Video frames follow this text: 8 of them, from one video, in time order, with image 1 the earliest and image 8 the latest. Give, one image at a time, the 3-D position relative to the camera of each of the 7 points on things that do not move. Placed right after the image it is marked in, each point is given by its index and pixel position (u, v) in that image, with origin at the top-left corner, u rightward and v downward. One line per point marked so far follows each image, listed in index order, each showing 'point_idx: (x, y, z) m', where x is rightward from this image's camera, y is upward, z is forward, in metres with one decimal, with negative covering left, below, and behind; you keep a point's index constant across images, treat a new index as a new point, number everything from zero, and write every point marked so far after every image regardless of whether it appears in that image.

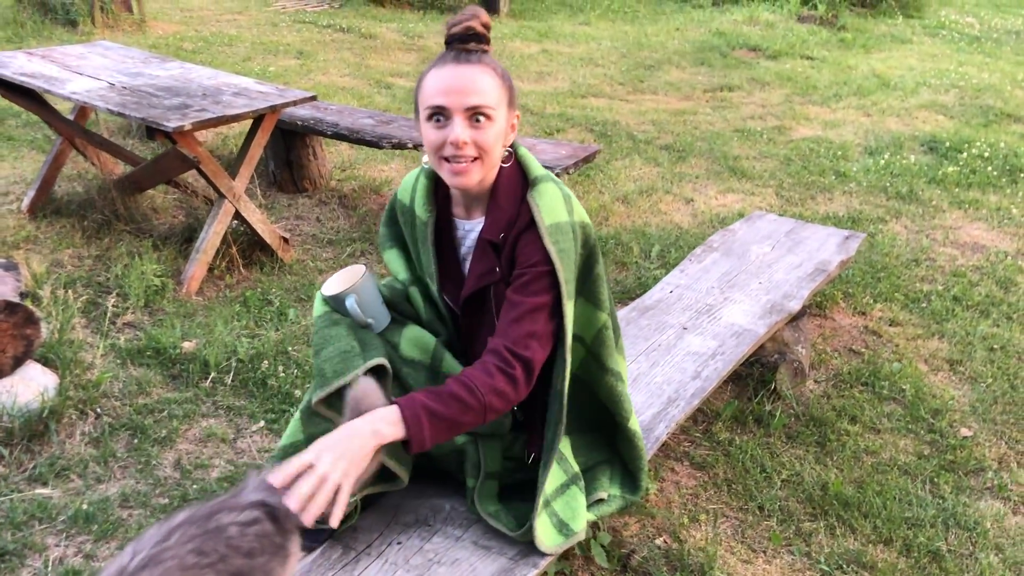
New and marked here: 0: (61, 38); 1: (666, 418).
0: (-3.8, +2.1, +7.9) m
1: (+0.4, -0.3, +2.2) m
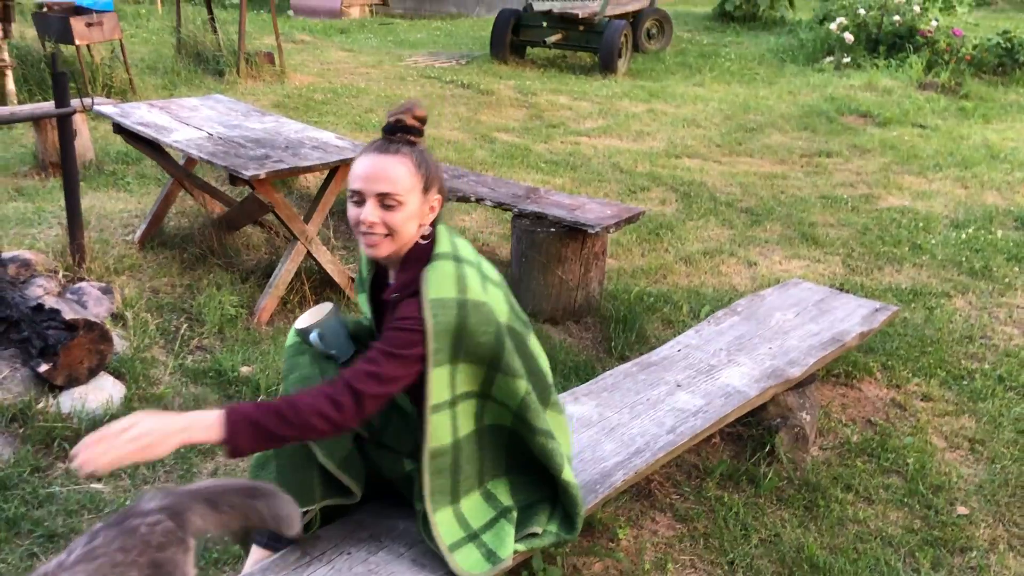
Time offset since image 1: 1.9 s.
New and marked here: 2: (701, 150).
0: (-2.8, +1.9, +8.7) m
1: (+0.3, -0.4, +2.4) m
2: (+1.5, +1.1, +7.2) m
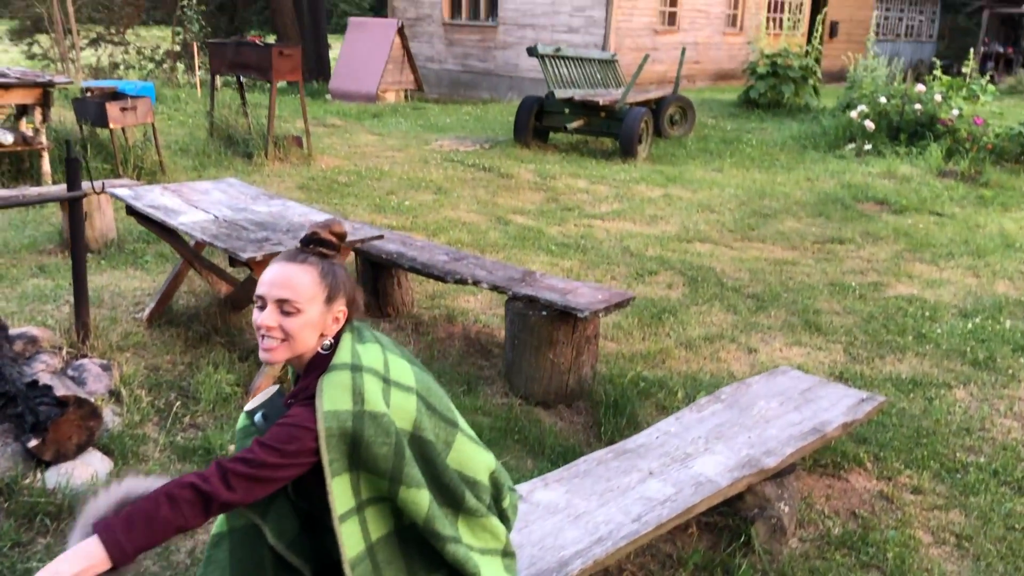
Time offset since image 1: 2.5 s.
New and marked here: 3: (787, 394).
0: (-2.6, +1.1, +9.0) m
1: (+0.2, -0.7, +2.4) m
2: (+1.6, +0.4, +7.3) m
3: (+1.0, -0.4, +3.4) m
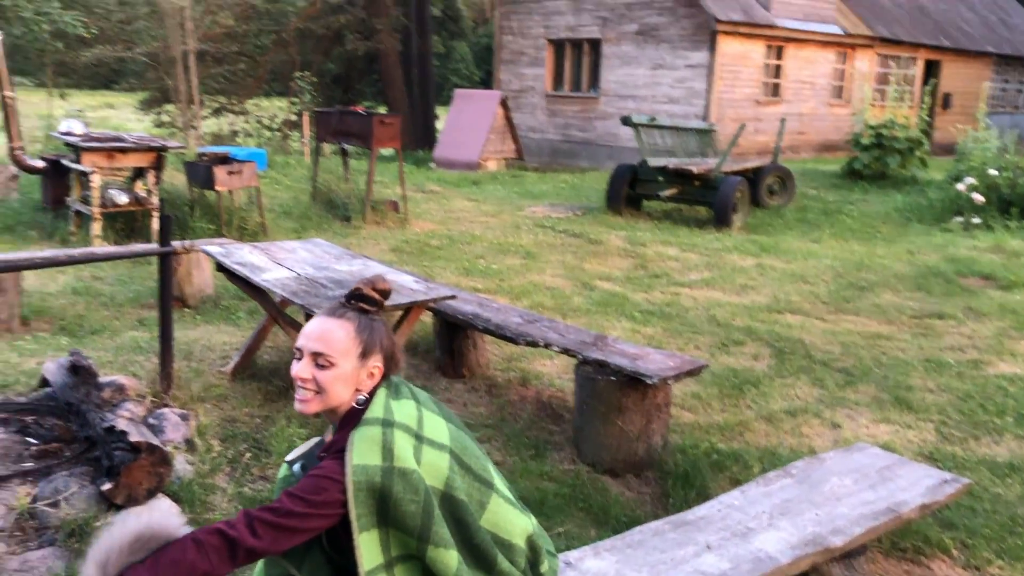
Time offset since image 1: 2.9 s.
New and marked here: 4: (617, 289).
0: (-1.8, +0.6, +9.2) m
1: (+0.3, -0.8, +2.3) m
2: (+2.2, -0.1, +7.1) m
3: (+1.2, -0.6, +3.3) m
4: (+0.8, 0.0, +7.5) m
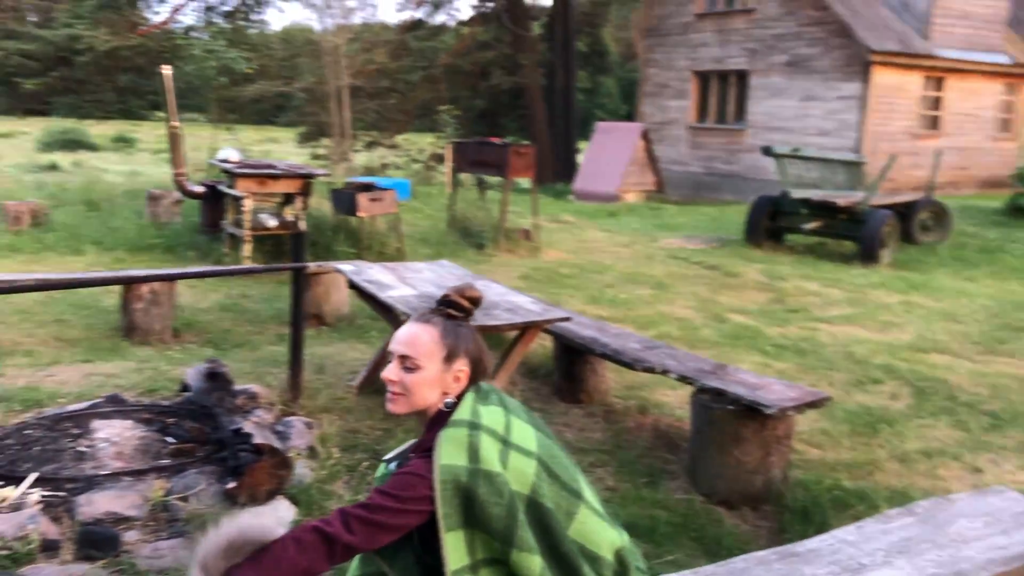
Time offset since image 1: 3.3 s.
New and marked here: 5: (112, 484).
0: (-0.4, +0.3, +9.4) m
1: (+0.5, -0.9, +2.2) m
2: (+3.1, -0.4, +6.7) m
3: (+1.6, -0.7, +3.1) m
4: (+1.8, -0.3, +7.3) m
5: (-1.5, -0.7, +3.4) m
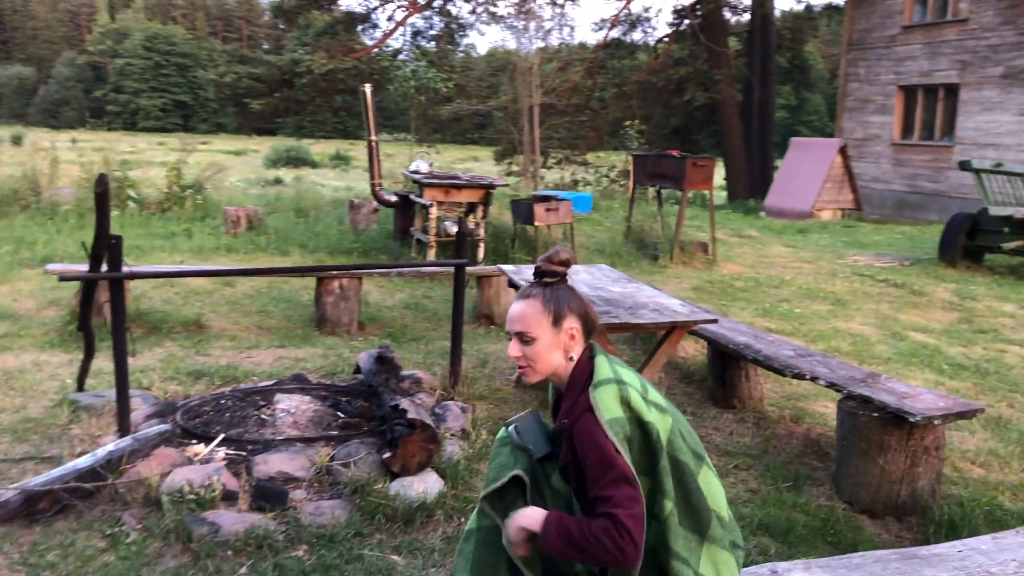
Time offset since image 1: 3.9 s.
0: (+1.3, +0.2, +9.6) m
1: (+0.7, -0.8, +2.3) m
2: (+4.2, -0.6, +6.1) m
3: (+2.0, -0.8, +2.9) m
4: (+3.1, -0.4, +7.0) m
5: (-0.9, -0.7, +3.9) m
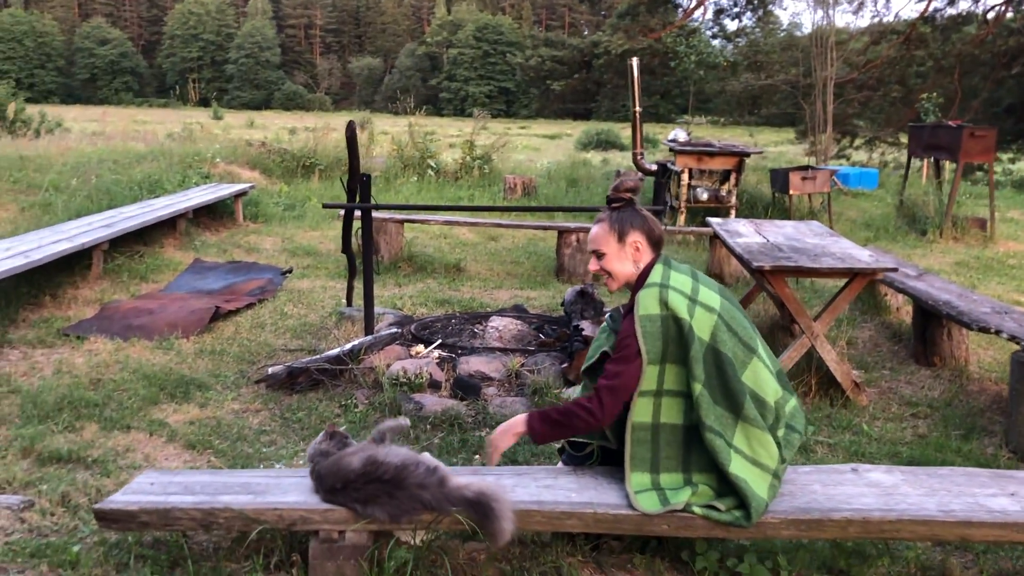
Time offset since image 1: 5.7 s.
0: (+3.9, +0.4, +9.2) m
1: (+0.9, -0.6, +2.5) m
2: (+5.5, -0.5, +5.1) m
3: (+2.3, -0.6, +2.7) m
4: (+4.7, -0.3, +6.3) m
5: (-0.1, -0.3, +4.6) m
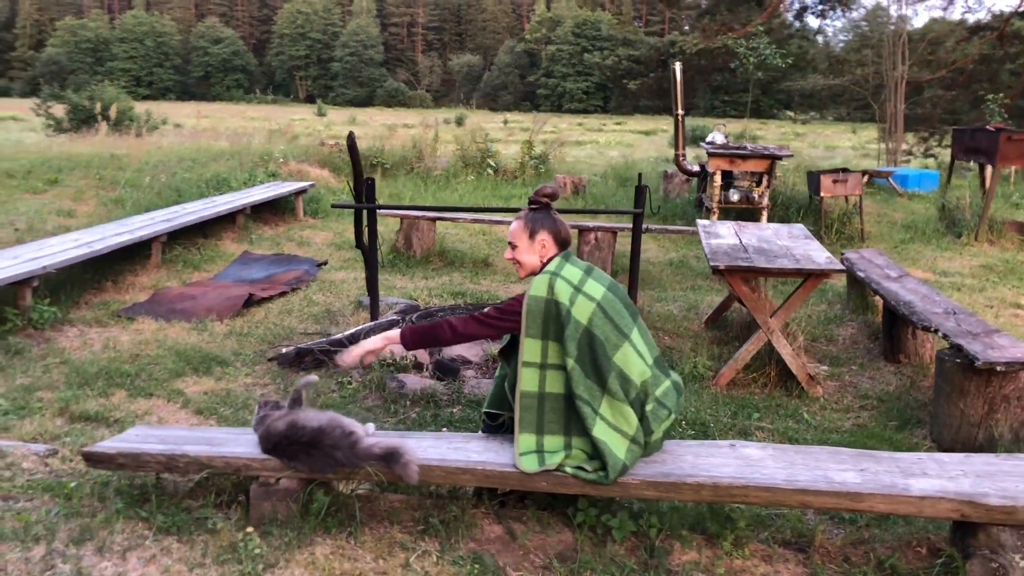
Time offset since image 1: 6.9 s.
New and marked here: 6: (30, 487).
0: (+4.2, +0.4, +9.3) m
1: (+0.6, -0.6, +2.9) m
2: (+5.4, -0.6, +5.0) m
3: (+2.0, -0.6, +3.0) m
4: (+4.8, -0.3, +6.3) m
5: (-0.2, -0.3, +5.1) m
6: (-1.7, -0.7, +3.3) m
